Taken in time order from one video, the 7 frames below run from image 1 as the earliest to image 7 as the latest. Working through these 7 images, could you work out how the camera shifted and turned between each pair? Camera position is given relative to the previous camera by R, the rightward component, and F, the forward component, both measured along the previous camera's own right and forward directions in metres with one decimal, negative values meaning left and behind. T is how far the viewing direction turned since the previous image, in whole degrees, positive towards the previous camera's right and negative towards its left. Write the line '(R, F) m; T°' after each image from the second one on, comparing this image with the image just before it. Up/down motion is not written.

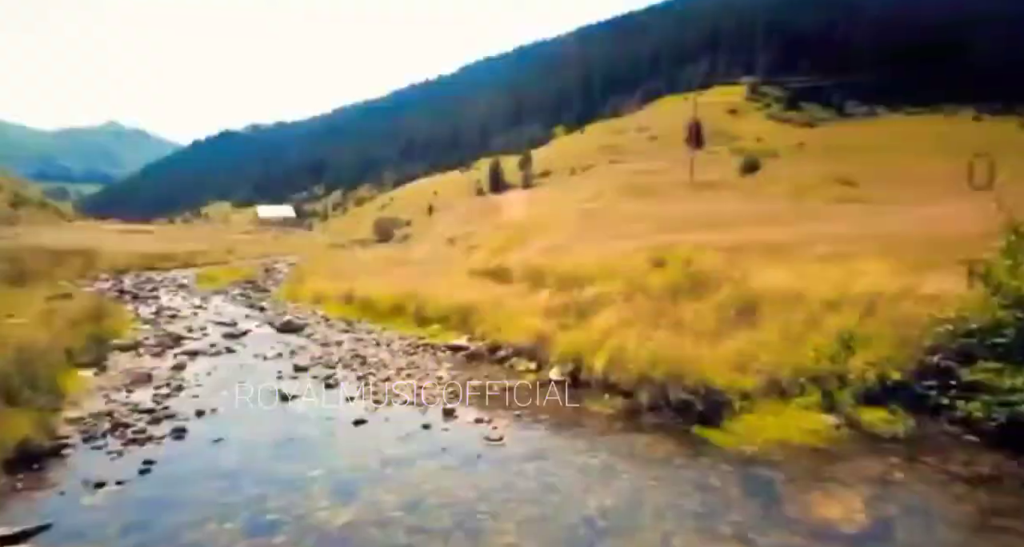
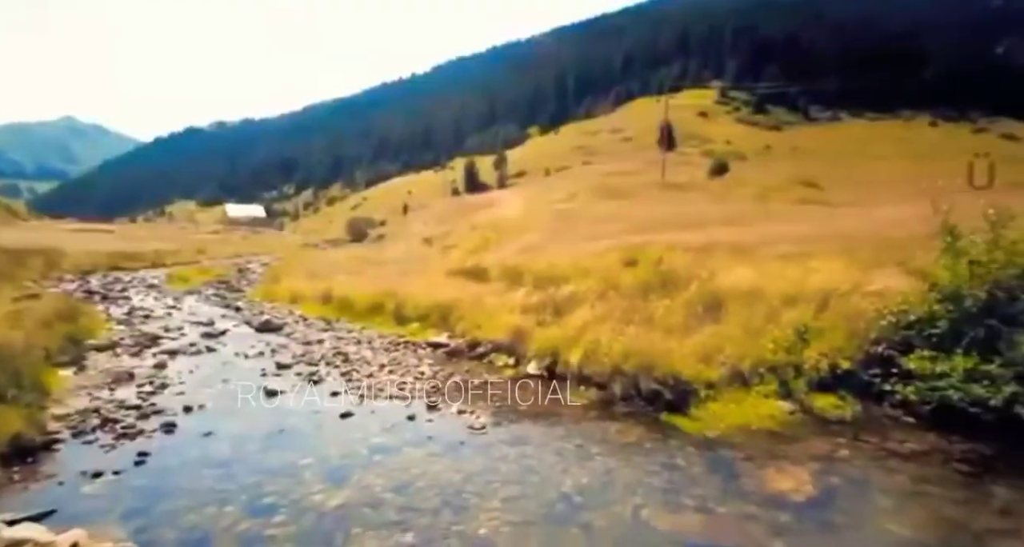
(0.0, -0.1) m; +3°
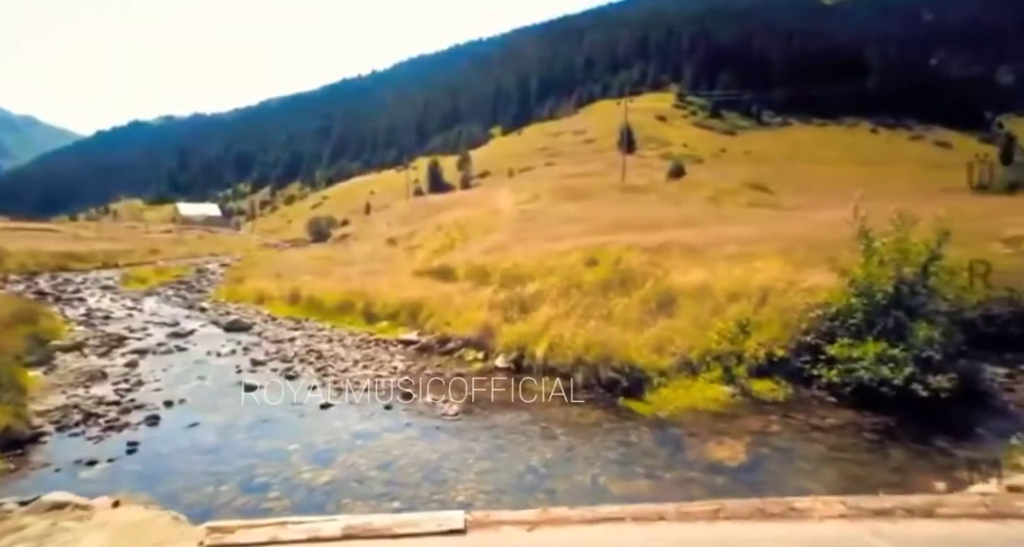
(0.0, -0.2) m; +4°
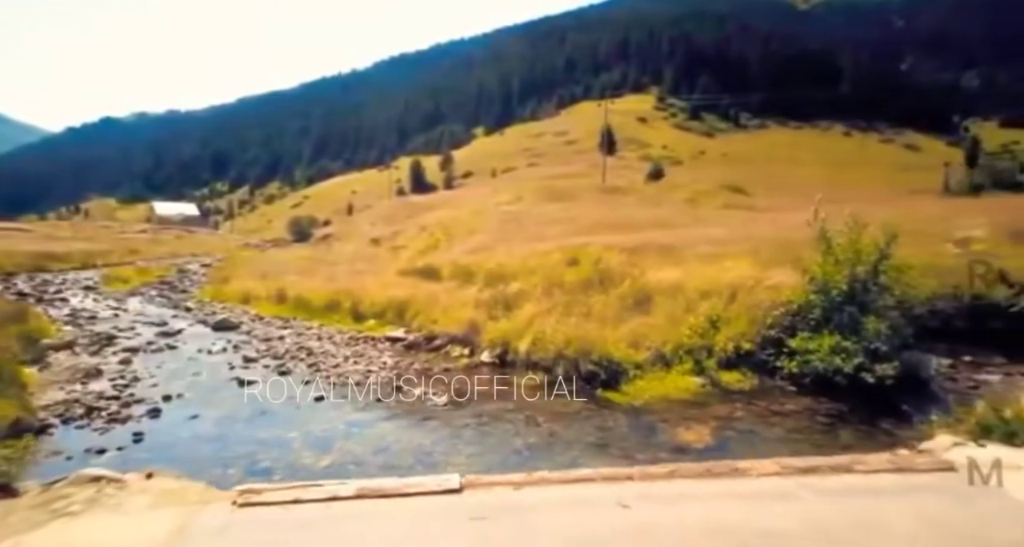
(0.0, -0.2) m; +2°
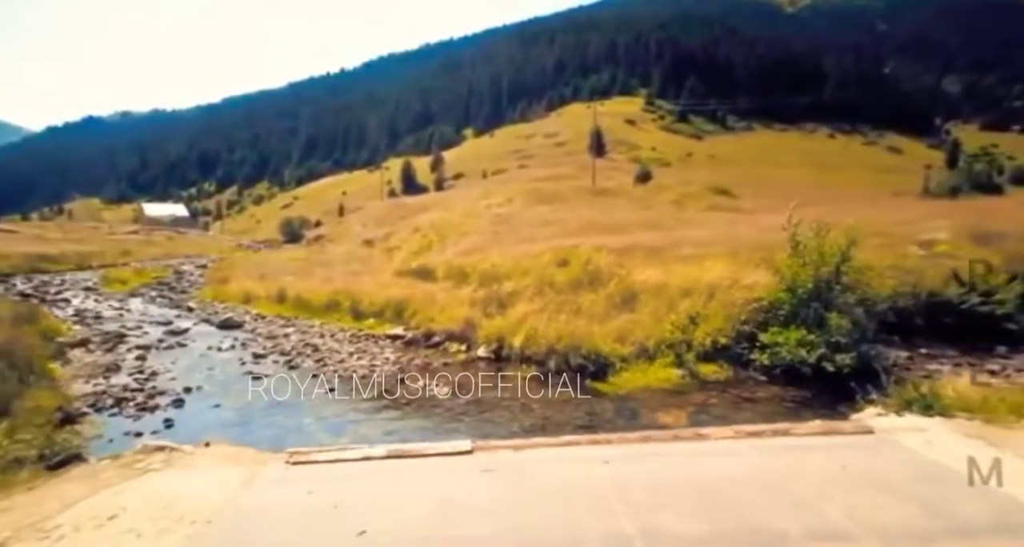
(0.0, -0.3) m; +1°
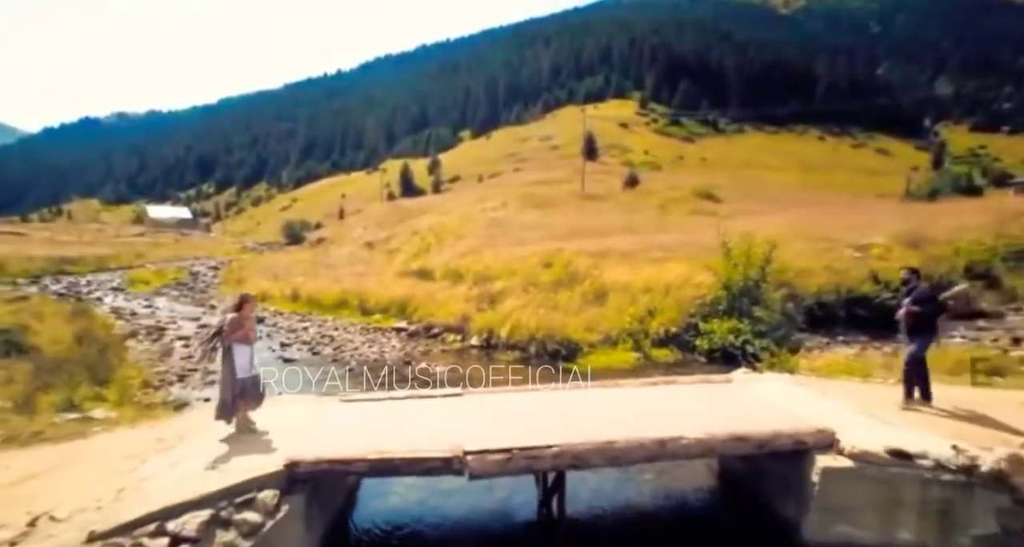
(+0.1, -0.7) m; 0°
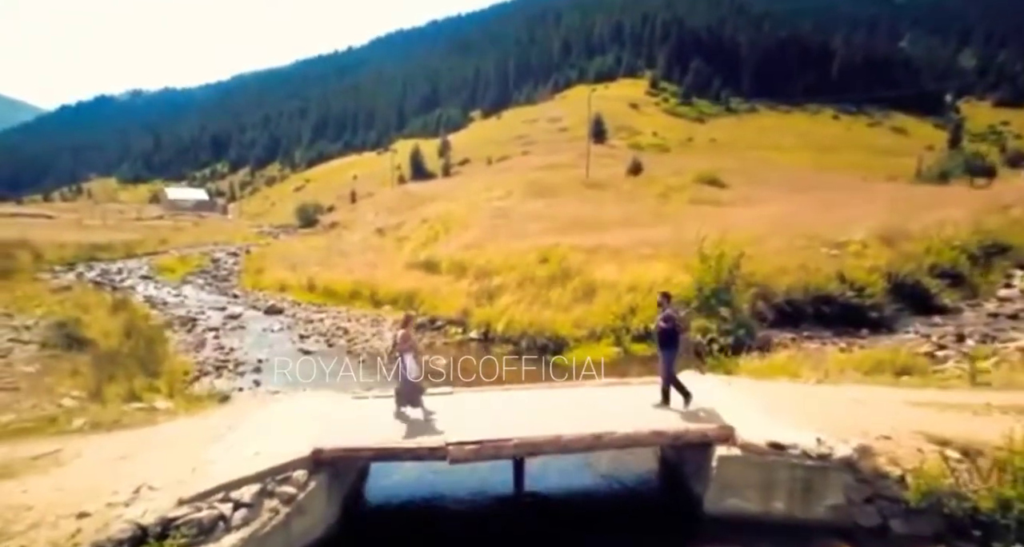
(+0.2, -0.5) m; -1°
